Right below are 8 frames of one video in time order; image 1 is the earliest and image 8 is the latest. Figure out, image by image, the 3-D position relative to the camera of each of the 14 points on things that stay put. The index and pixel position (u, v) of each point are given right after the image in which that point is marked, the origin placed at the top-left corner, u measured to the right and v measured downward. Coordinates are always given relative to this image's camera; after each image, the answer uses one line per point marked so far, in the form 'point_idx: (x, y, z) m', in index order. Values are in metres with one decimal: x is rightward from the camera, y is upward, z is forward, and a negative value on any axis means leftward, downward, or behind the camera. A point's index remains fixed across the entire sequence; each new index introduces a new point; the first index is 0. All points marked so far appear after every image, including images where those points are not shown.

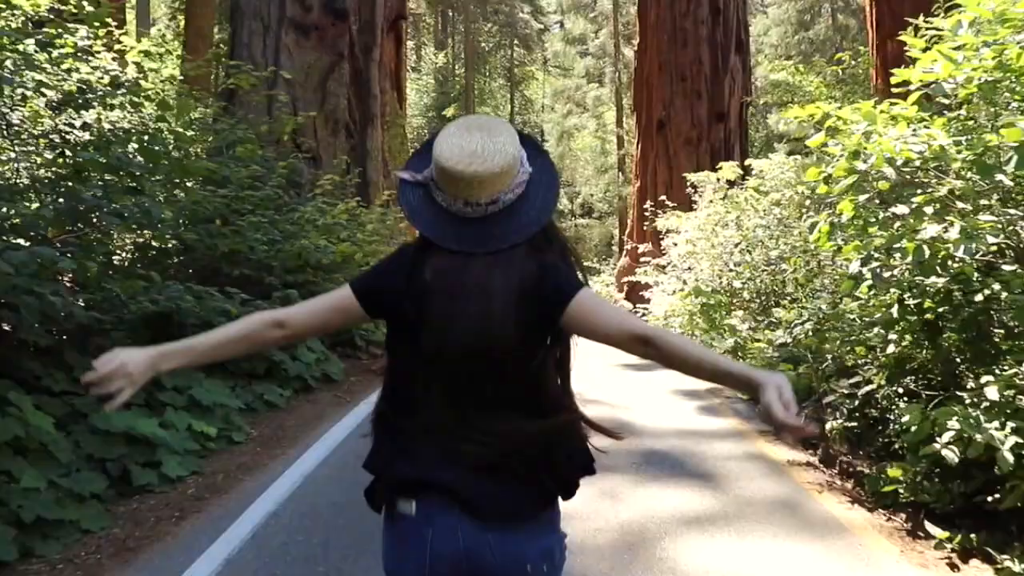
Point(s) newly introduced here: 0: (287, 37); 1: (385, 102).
0: (-3.0, +3.4, +13.8) m
1: (-2.1, +3.0, +16.5) m
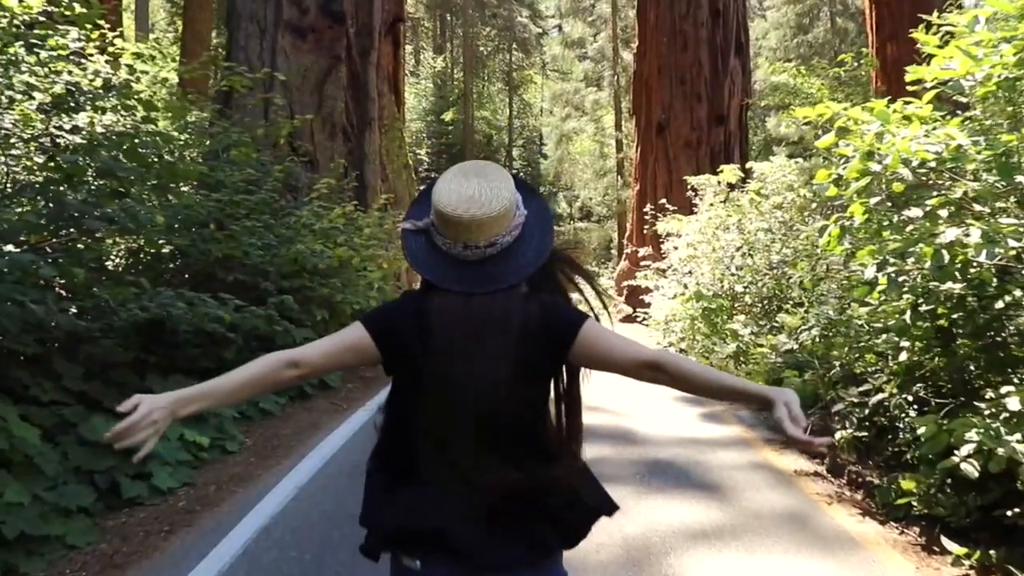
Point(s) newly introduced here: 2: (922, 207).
0: (-3.1, +3.3, +13.7) m
1: (-2.1, +3.0, +16.4) m
2: (+2.2, +0.4, +5.2) m
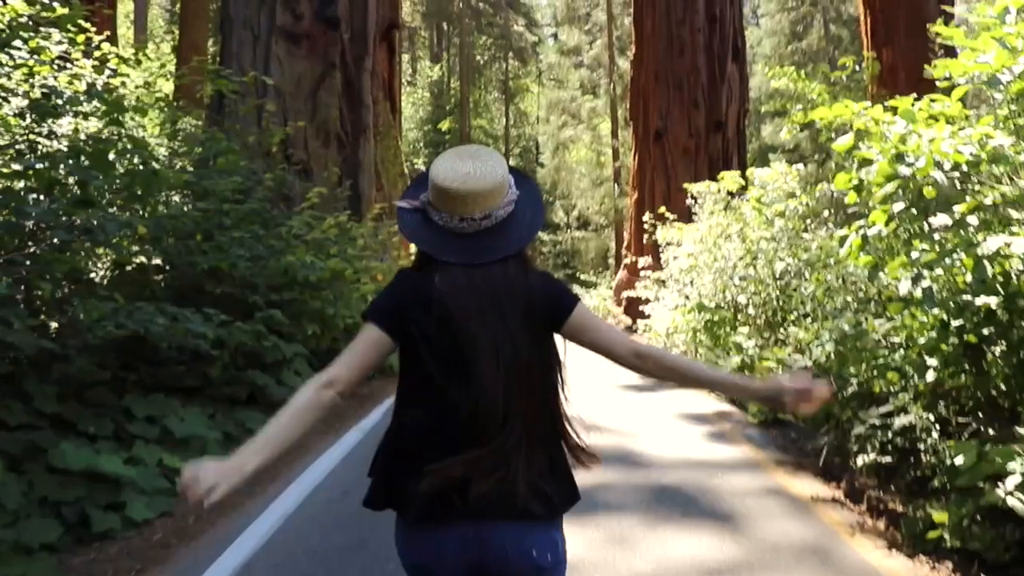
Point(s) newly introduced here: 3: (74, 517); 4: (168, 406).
0: (-3.1, +3.2, +13.4) m
1: (-2.2, +2.8, +16.1) m
2: (+2.2, +0.4, +4.9) m
3: (-2.3, -1.2, +5.4) m
4: (-2.5, -0.9, +7.3) m
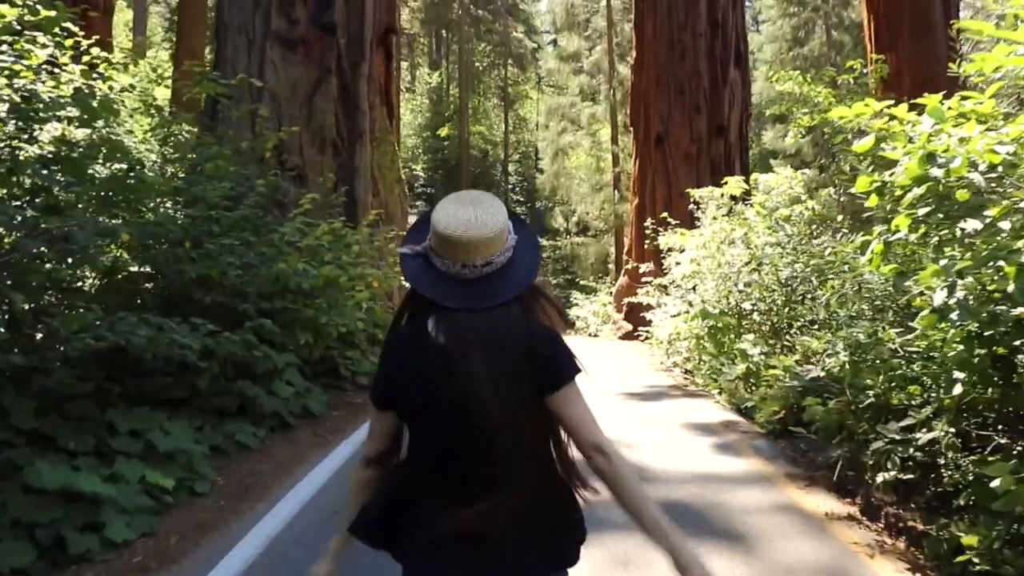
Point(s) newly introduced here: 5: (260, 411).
0: (-3.1, +3.1, +13.1) m
1: (-2.2, +2.7, +15.8) m
2: (+2.1, +0.3, +4.6) m
3: (-2.3, -1.3, +5.1) m
4: (-2.5, -0.9, +7.0) m
5: (-2.1, -1.0, +8.4) m
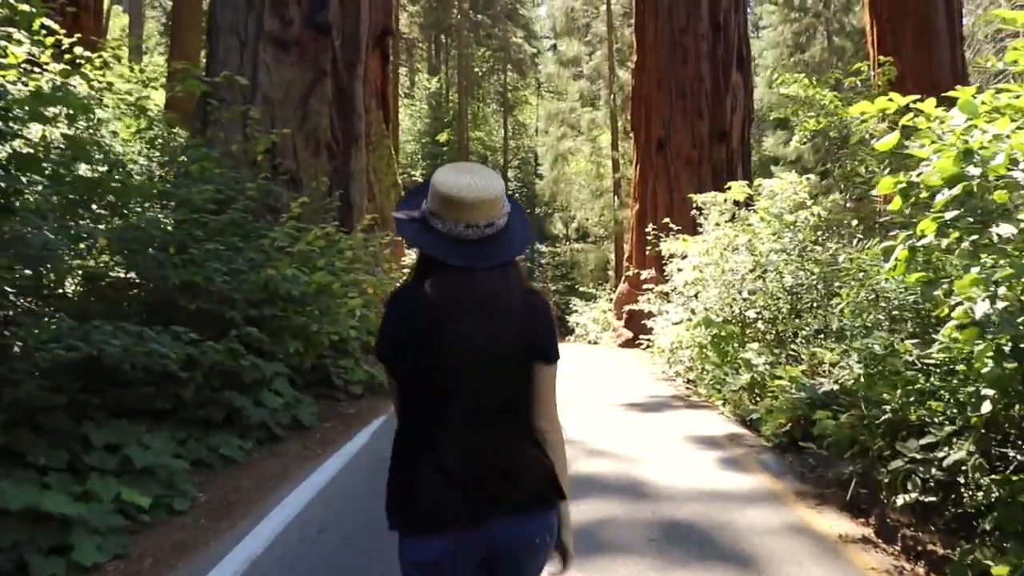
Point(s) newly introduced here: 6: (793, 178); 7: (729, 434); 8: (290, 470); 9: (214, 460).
0: (-3.2, +3.0, +12.8) m
1: (-2.2, +2.6, +15.5) m
2: (+2.1, +0.3, +4.3) m
3: (-2.4, -1.3, +4.8) m
4: (-2.5, -1.0, +6.7) m
5: (-2.1, -1.1, +8.1) m
6: (+3.5, +1.4, +12.6) m
7: (+1.8, -1.2, +8.4) m
8: (-1.6, -1.3, +7.5) m
9: (-2.2, -1.3, +7.4) m
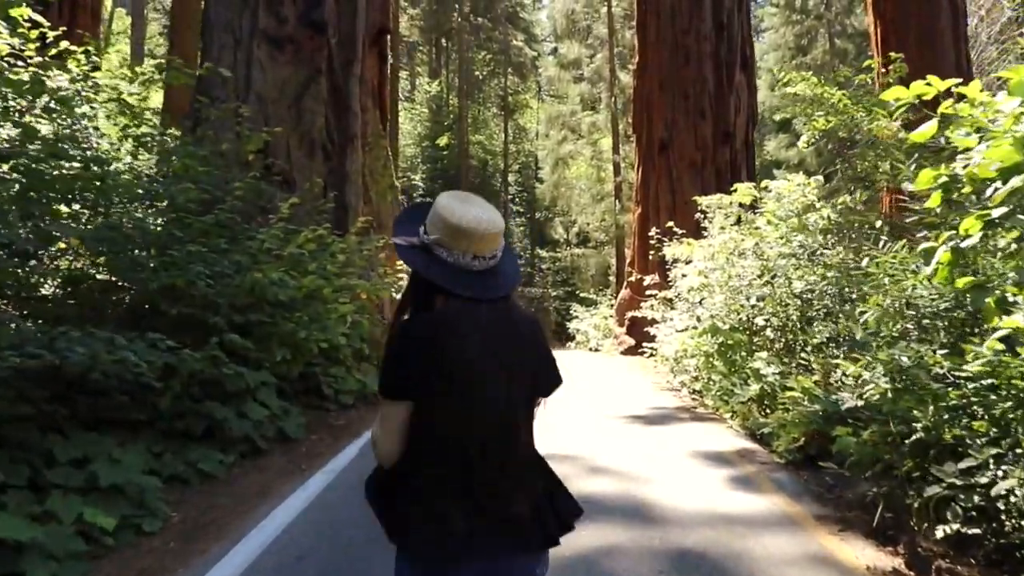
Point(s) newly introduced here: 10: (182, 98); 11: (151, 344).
0: (-3.2, +2.9, +12.4) m
1: (-2.2, +2.5, +15.1) m
2: (+2.1, +0.3, +3.9) m
3: (-2.4, -1.3, +4.3) m
4: (-2.5, -1.0, +6.2) m
5: (-2.2, -1.1, +7.7) m
6: (+3.5, +1.3, +12.2) m
7: (+1.8, -1.3, +8.0) m
8: (-1.7, -1.4, +7.0) m
9: (-2.2, -1.3, +7.0) m
10: (-4.4, +2.5, +13.5) m
11: (-2.5, -0.4, +6.9) m
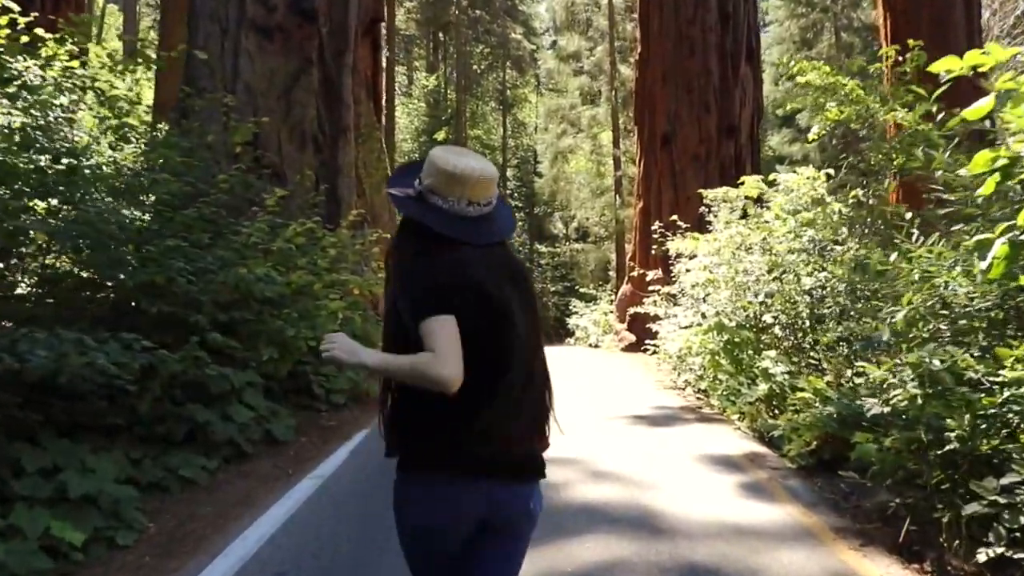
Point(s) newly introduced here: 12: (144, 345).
0: (-3.2, +3.0, +12.0) m
1: (-2.2, +2.6, +14.7) m
2: (+2.1, +0.3, +3.5) m
3: (-2.4, -1.3, +4.0) m
4: (-2.5, -1.0, +5.8) m
5: (-2.2, -1.1, +7.3) m
6: (+3.5, +1.4, +11.8) m
7: (+1.8, -1.2, +7.6) m
8: (-1.7, -1.4, +6.6) m
9: (-2.2, -1.3, +6.6) m
10: (-4.4, +2.6, +13.1) m
11: (-2.5, -0.4, +6.5) m
12: (-2.4, -0.4, +6.5) m
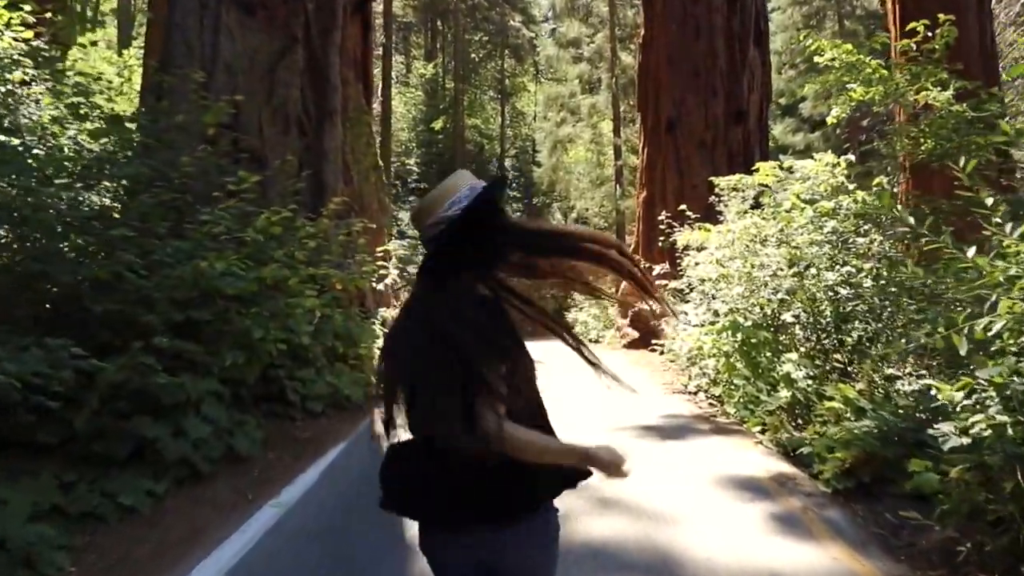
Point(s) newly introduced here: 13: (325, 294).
0: (-3.2, +3.1, +11.0) m
1: (-2.3, +2.6, +13.7) m
2: (+2.1, +0.3, +2.6) m
3: (-2.4, -1.3, +3.0) m
4: (-2.6, -1.0, +4.9) m
5: (-2.2, -1.1, +6.4) m
6: (+3.4, +1.4, +10.9) m
7: (+1.7, -1.2, +6.7) m
8: (-1.7, -1.3, +5.7) m
9: (-2.3, -1.2, +5.7) m
10: (-4.5, +2.7, +12.1) m
11: (-2.5, -0.4, +5.6) m
12: (-2.4, -0.3, +5.6) m
13: (-1.8, -0.1, +9.4) m
